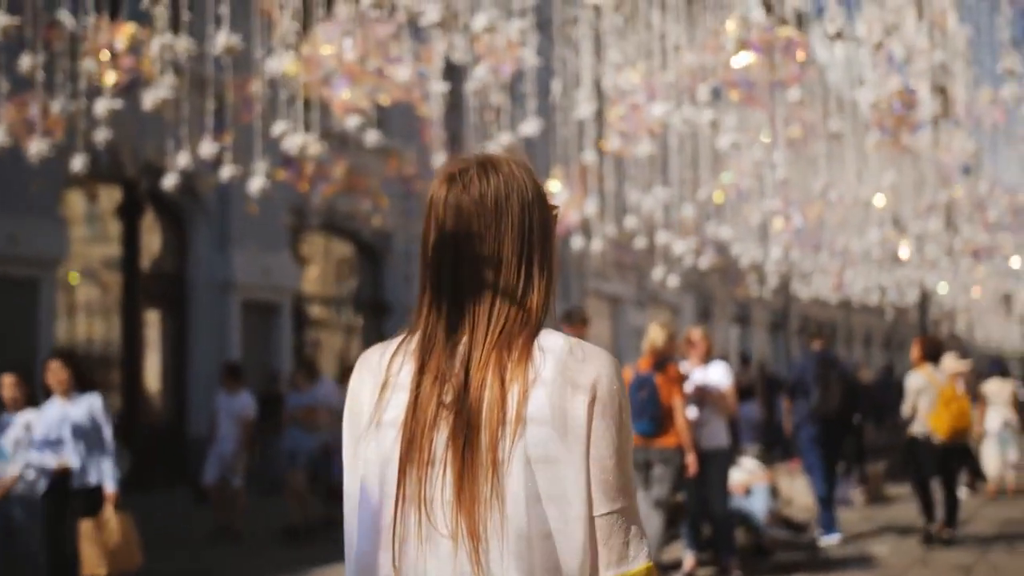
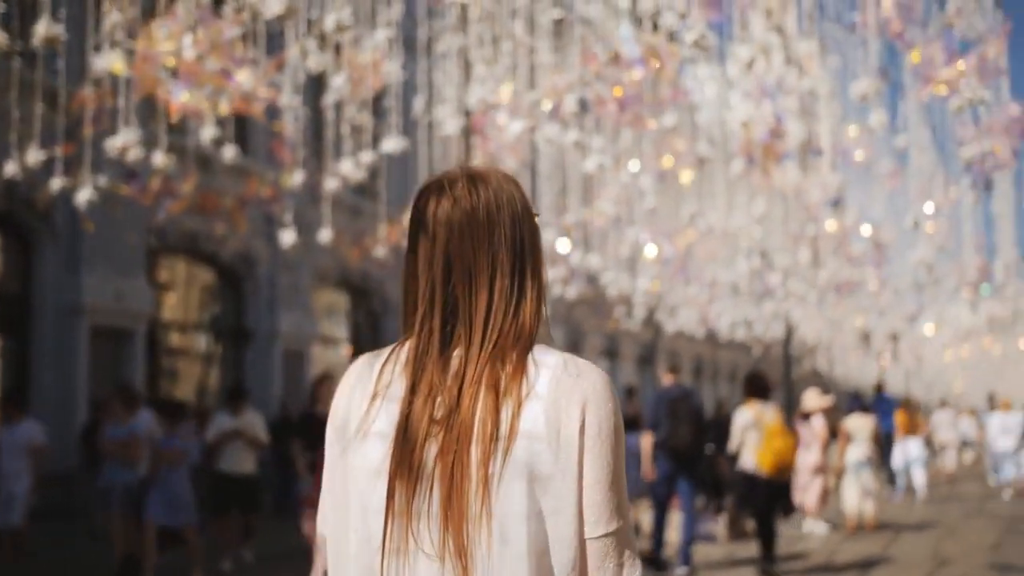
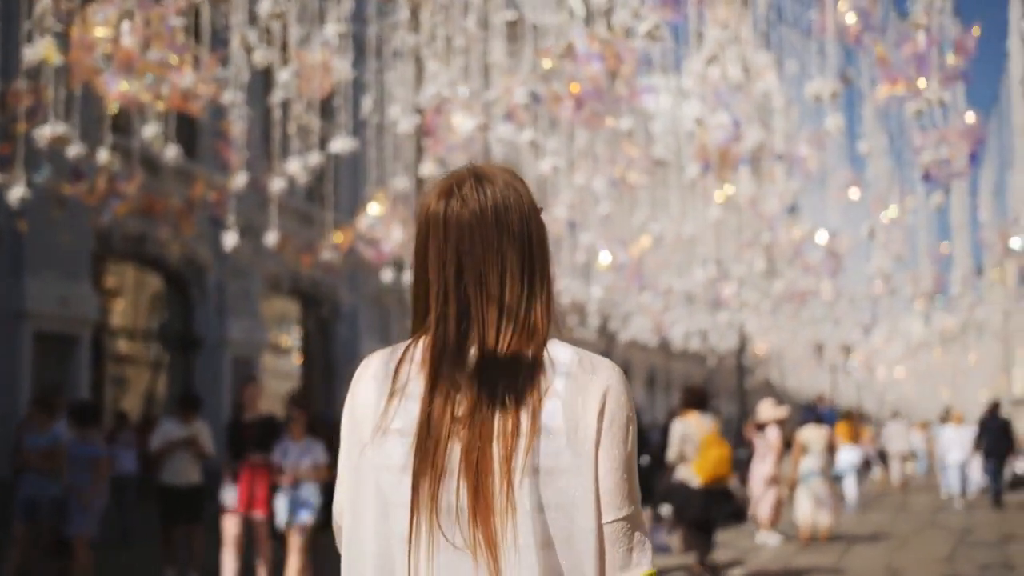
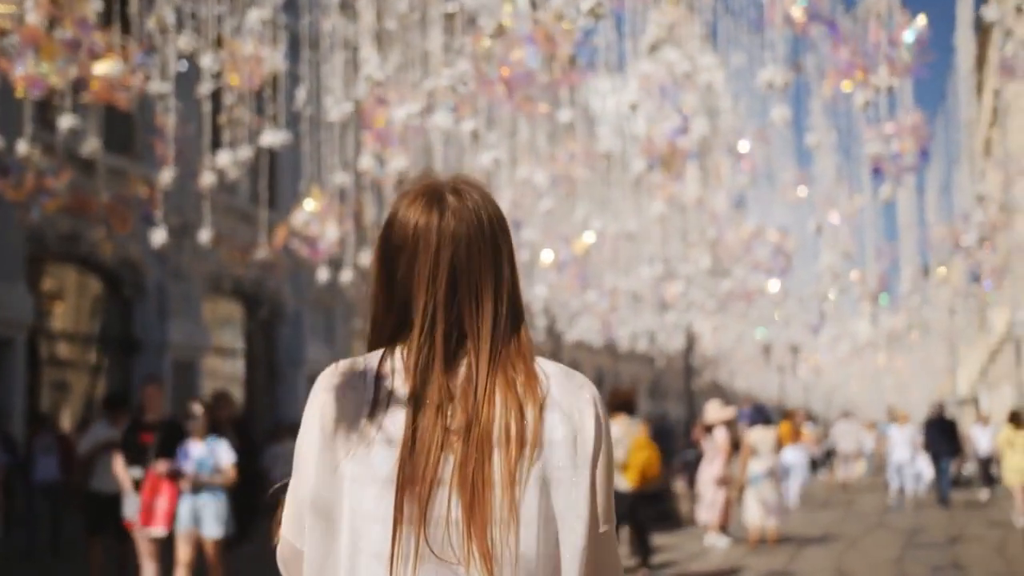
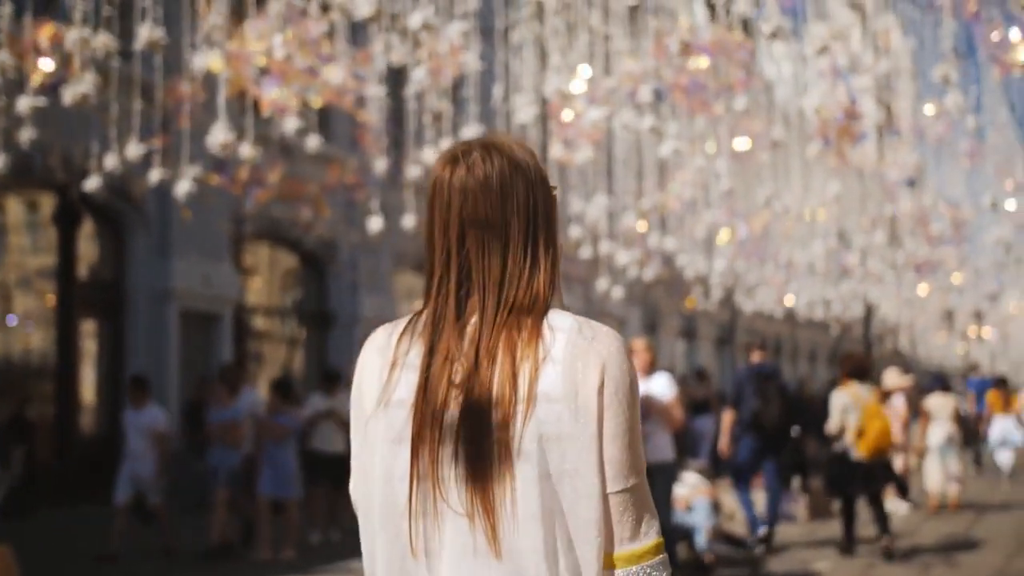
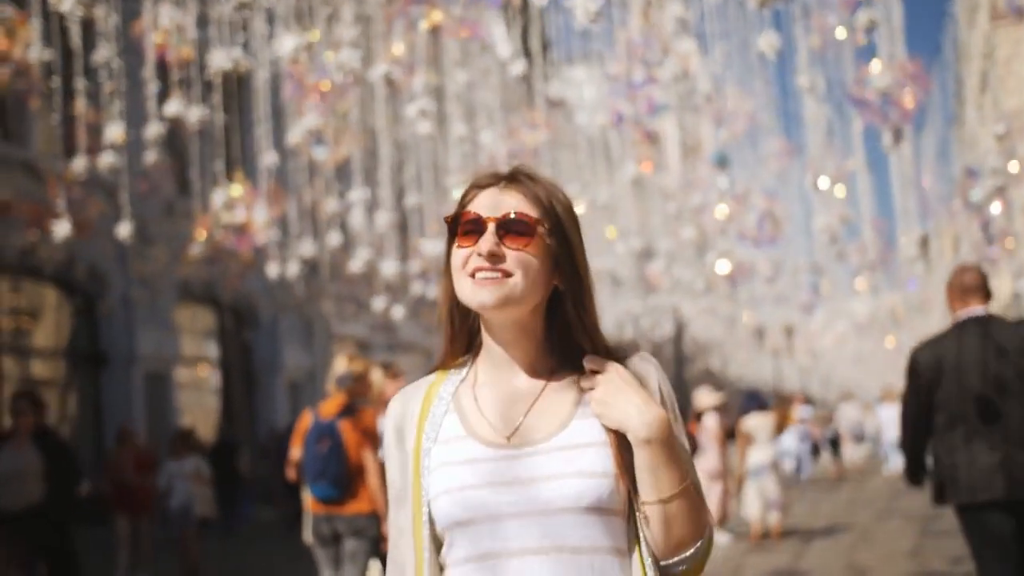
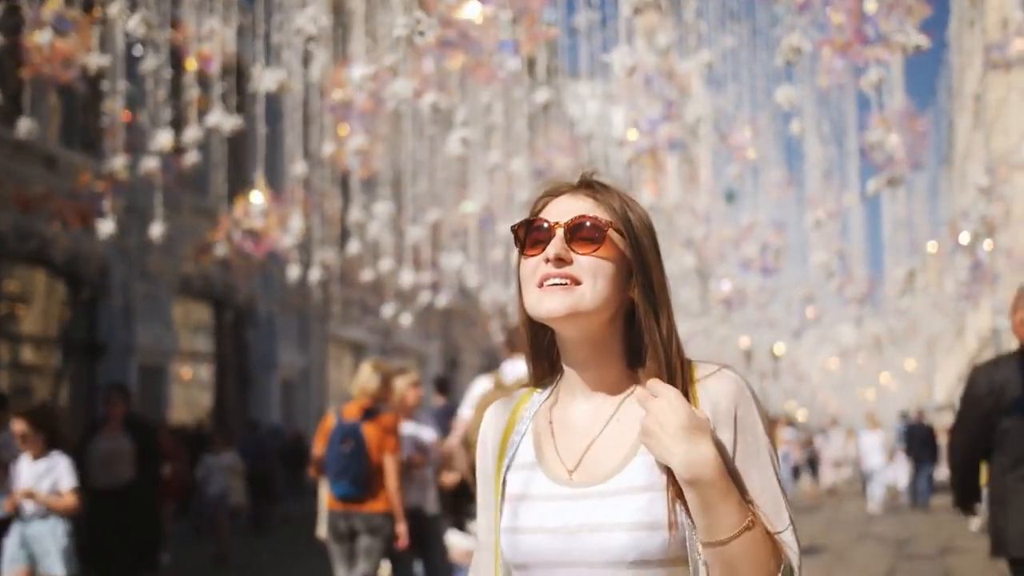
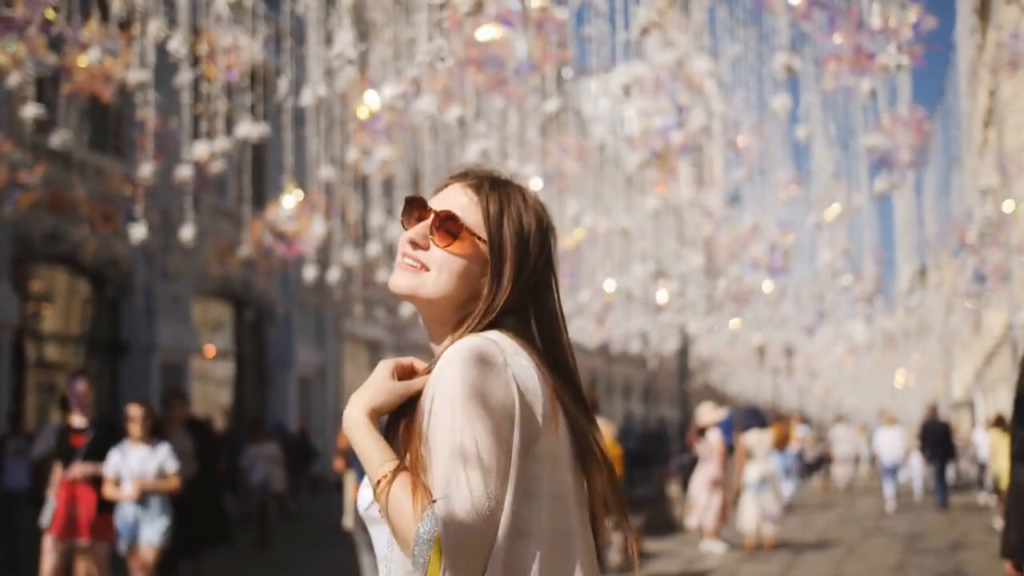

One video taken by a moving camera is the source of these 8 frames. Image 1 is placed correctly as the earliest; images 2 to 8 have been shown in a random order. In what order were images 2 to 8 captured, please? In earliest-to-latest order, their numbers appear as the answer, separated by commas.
5, 2, 3, 4, 8, 7, 6
